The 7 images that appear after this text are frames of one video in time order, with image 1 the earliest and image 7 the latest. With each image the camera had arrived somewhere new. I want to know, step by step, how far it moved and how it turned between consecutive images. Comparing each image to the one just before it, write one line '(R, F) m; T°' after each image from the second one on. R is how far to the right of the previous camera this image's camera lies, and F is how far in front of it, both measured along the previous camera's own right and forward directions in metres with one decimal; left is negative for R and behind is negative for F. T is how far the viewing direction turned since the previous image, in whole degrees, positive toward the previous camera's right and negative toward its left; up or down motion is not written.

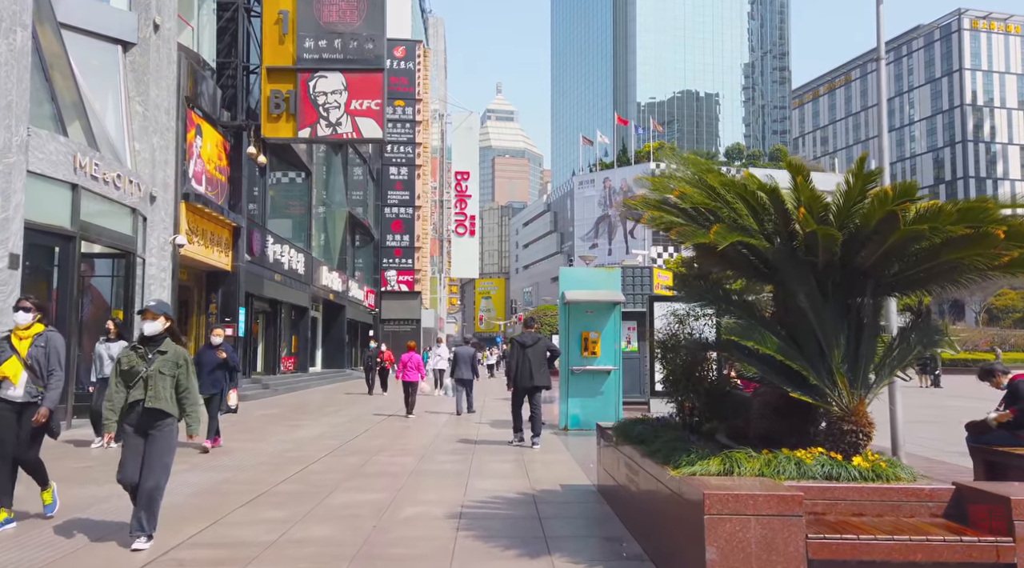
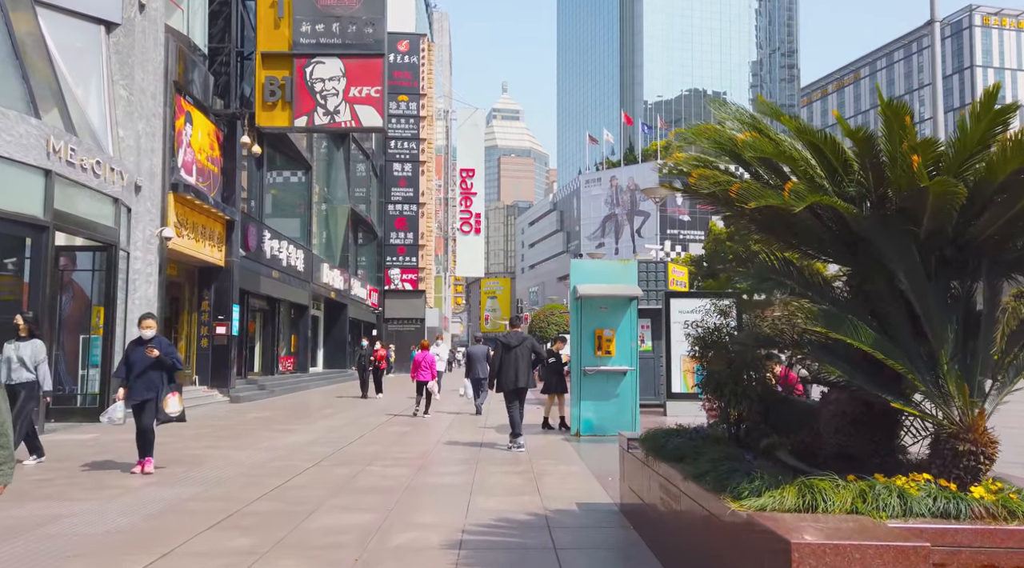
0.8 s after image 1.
(0.0, +1.0) m; 0°
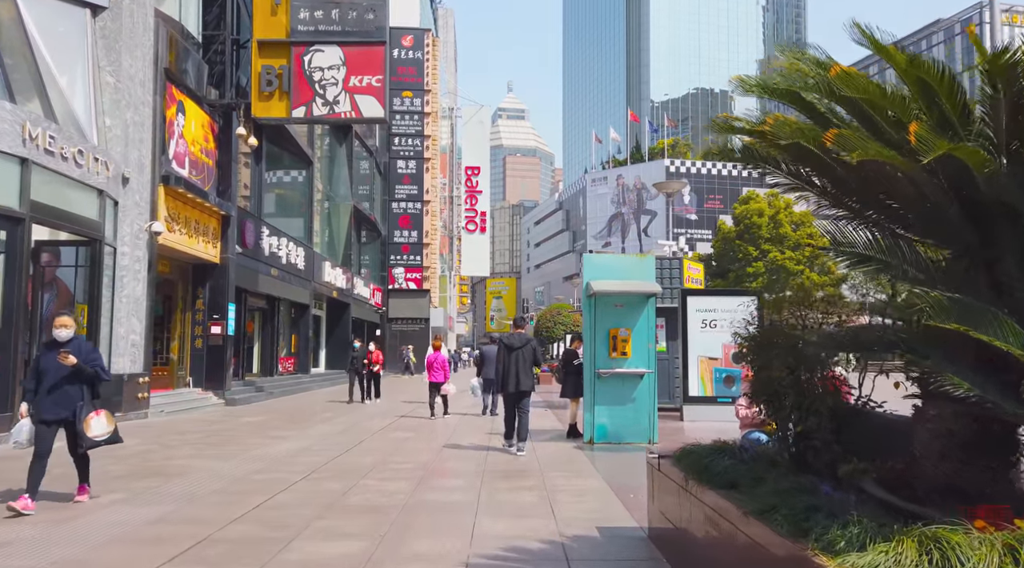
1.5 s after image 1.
(0.0, +0.8) m; 0°
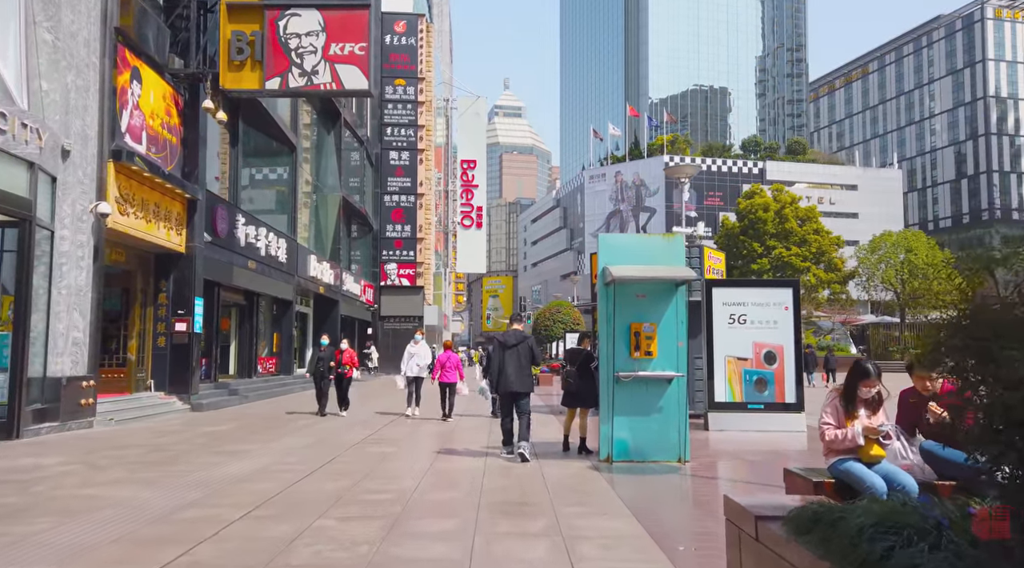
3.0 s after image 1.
(-0.1, +1.9) m; 0°
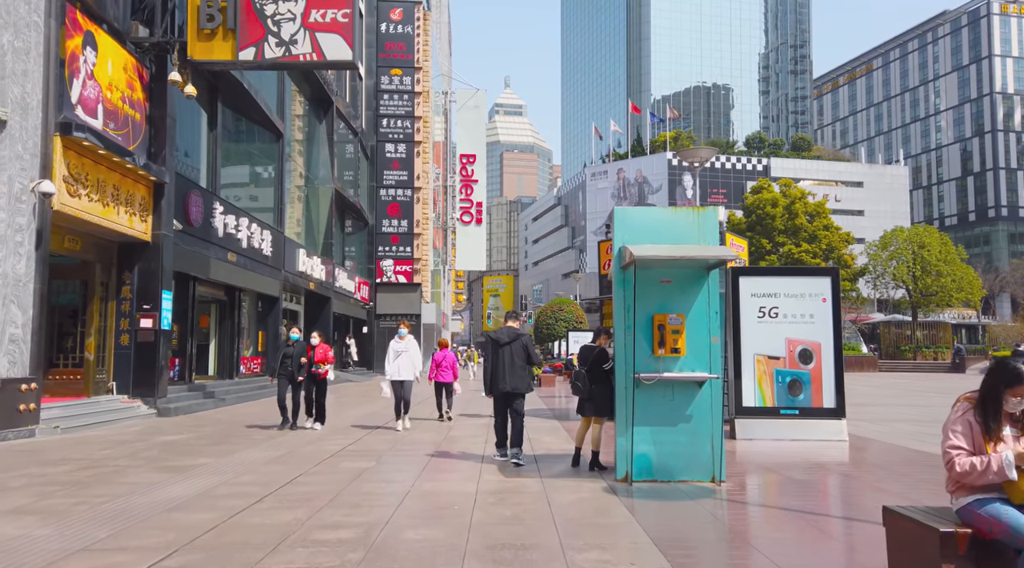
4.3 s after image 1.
(0.0, +1.6) m; 0°
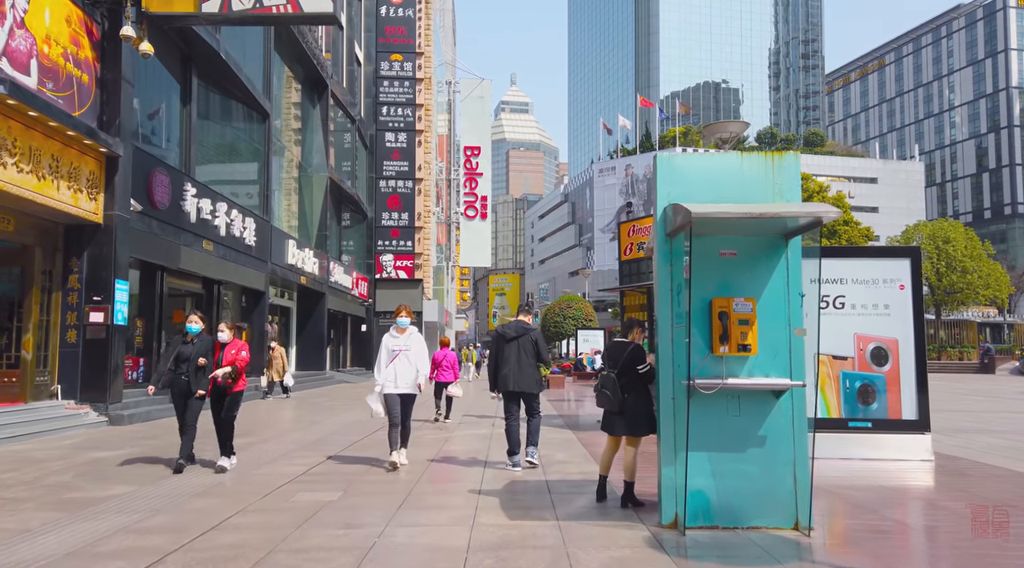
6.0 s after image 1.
(0.0, +2.1) m; 0°
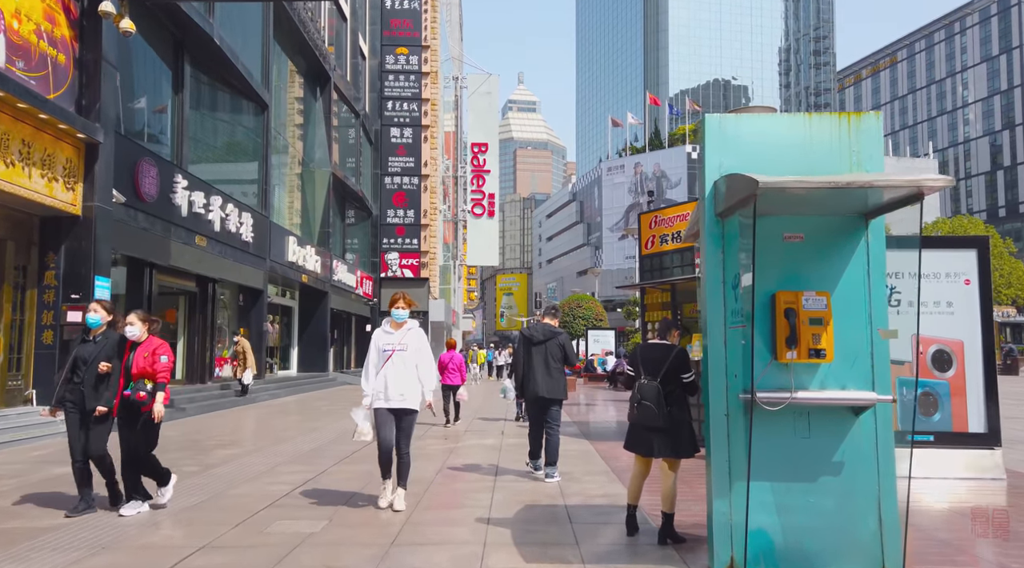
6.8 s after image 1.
(-0.1, +1.1) m; -1°
